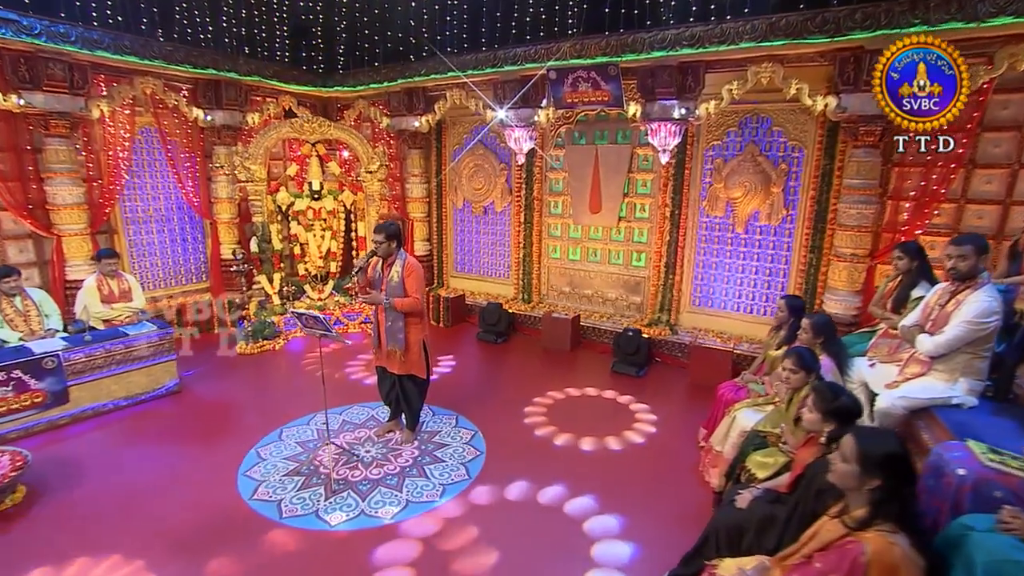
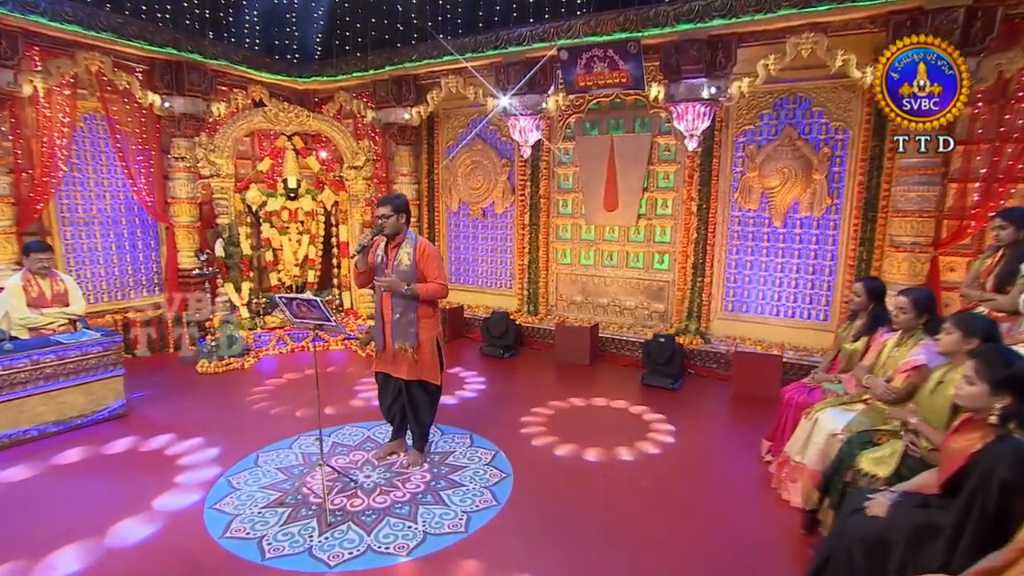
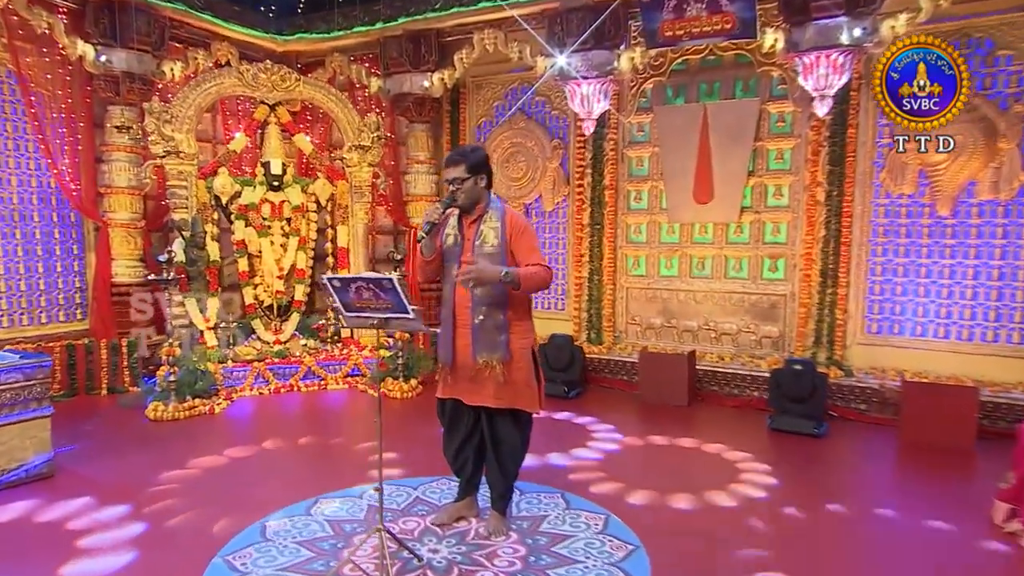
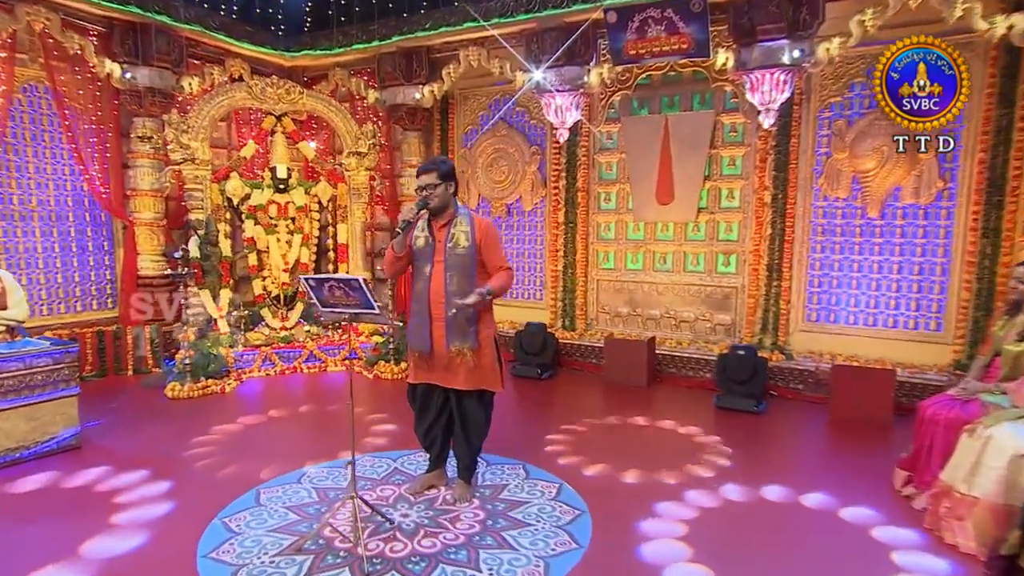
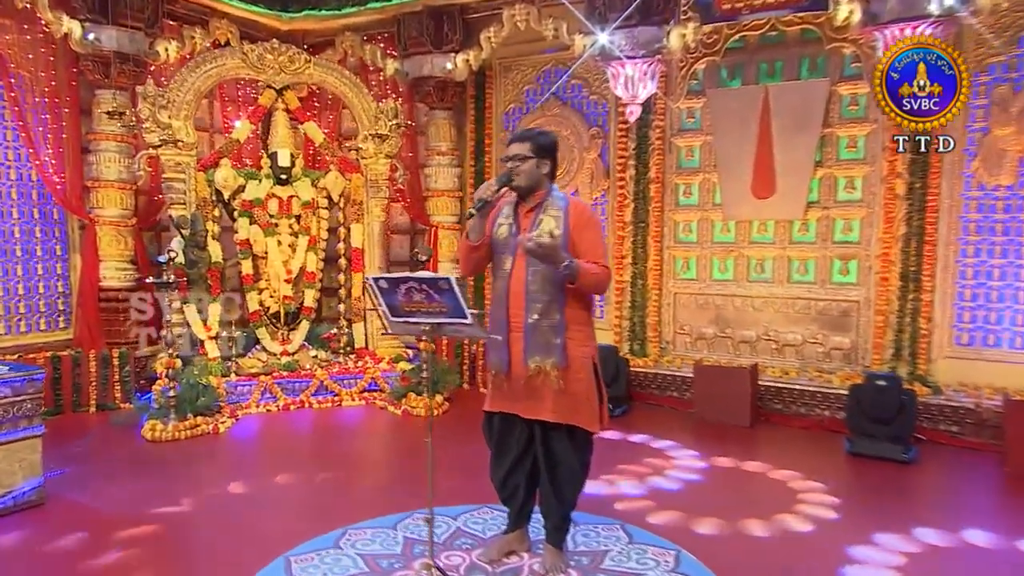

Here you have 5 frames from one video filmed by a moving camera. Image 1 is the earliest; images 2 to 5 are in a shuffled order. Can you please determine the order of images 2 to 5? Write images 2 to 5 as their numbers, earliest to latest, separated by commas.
2, 4, 3, 5
